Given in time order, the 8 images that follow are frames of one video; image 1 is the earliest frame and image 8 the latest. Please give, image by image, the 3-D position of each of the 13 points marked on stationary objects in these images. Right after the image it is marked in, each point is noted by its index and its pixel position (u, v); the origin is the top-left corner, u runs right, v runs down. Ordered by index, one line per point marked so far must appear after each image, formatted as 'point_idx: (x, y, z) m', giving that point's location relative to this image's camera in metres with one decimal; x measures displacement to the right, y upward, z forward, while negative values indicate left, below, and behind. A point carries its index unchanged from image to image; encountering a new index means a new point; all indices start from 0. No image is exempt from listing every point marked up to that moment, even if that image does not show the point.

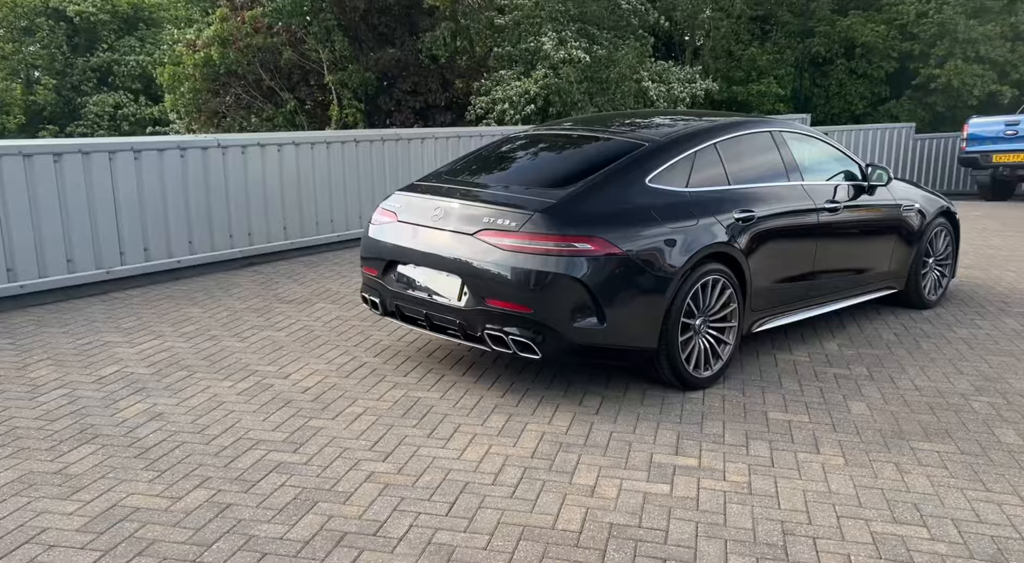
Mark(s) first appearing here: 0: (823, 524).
0: (+1.1, -0.8, +2.7) m
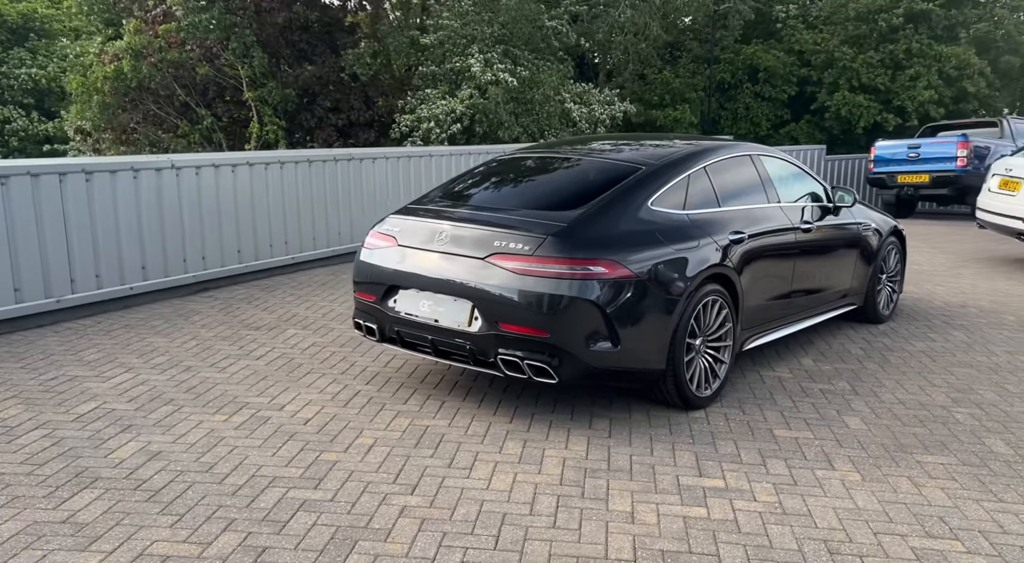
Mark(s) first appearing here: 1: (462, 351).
0: (+1.2, -0.9, +2.7) m
1: (-0.2, -0.3, +3.6) m
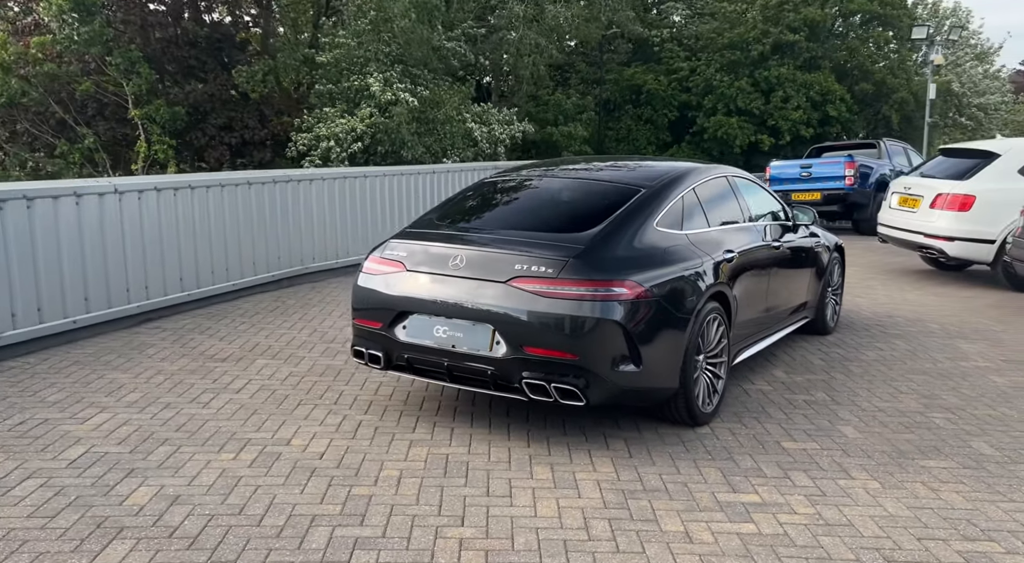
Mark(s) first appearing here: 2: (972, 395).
0: (+1.4, -0.9, +2.8) m
1: (-0.1, -0.4, +3.5) m
2: (+3.3, -0.8, +5.6) m
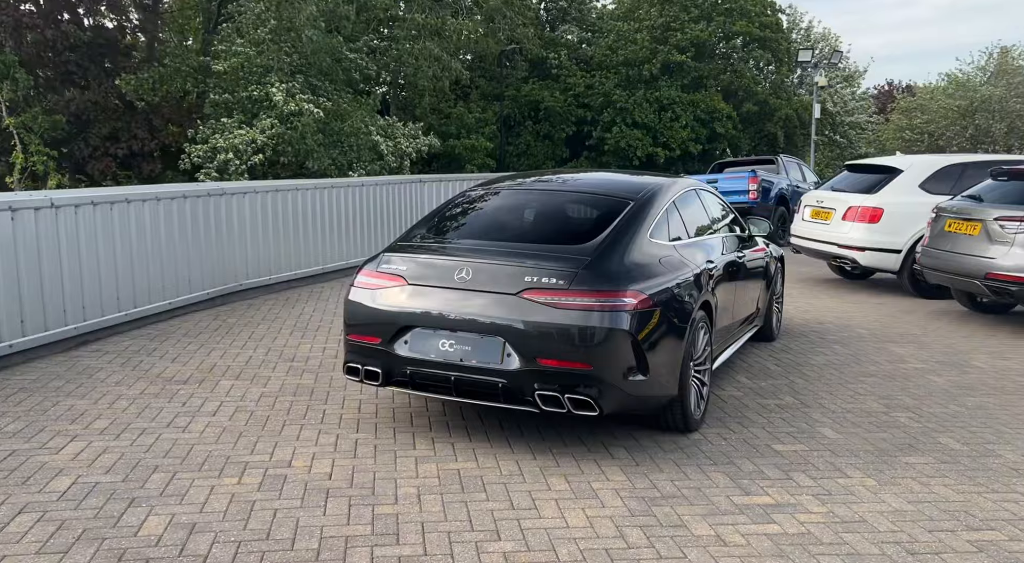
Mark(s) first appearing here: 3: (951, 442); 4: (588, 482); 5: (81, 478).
0: (+1.5, -1.0, +2.9) m
1: (-0.1, -0.5, +3.5) m
2: (+3.1, -0.8, +5.9) m
3: (+2.5, -0.9, +4.4) m
4: (+0.3, -0.9, +3.4) m
5: (-1.8, -0.8, +3.2) m
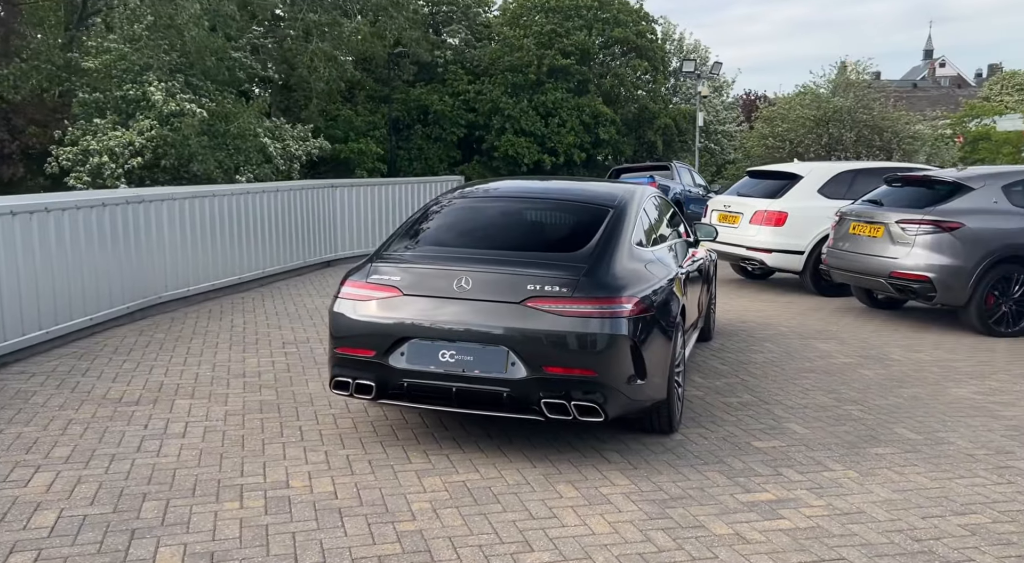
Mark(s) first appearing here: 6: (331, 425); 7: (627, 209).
0: (+1.6, -1.0, +3.1) m
1: (-0.1, -0.5, +3.5) m
2: (+2.8, -0.8, +6.3) m
3: (+2.4, -0.9, +4.7) m
4: (+0.4, -0.9, +3.4) m
5: (-1.7, -0.9, +3.0) m
6: (-1.0, -0.8, +4.4) m
7: (+0.7, +0.4, +4.6) m
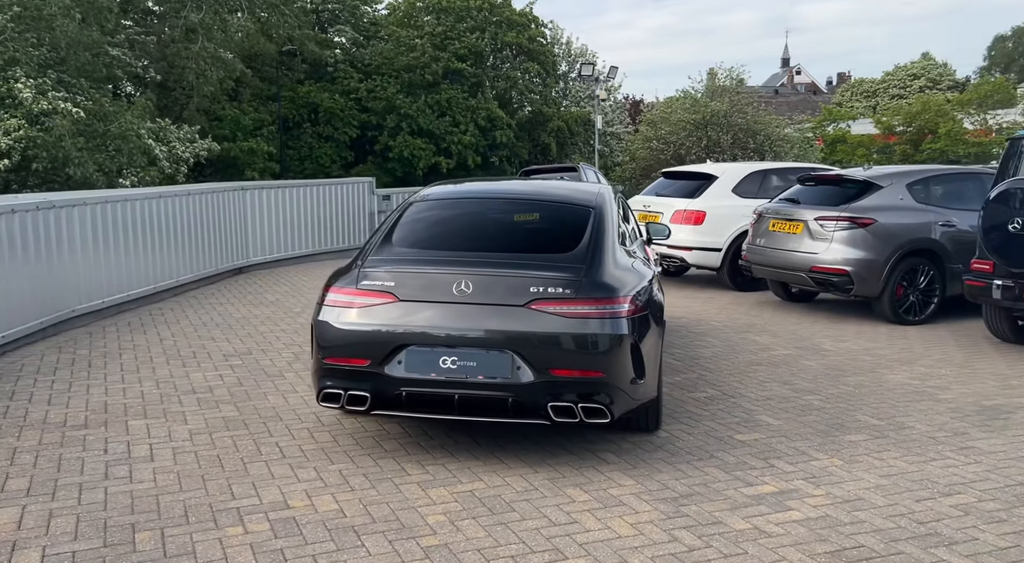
0: (+1.7, -0.9, +3.2) m
1: (-0.1, -0.5, +3.4) m
2: (+2.4, -0.8, +6.5) m
3: (+2.2, -0.9, +4.9) m
4: (+0.4, -0.9, +3.4) m
5: (-1.6, -0.9, +2.7) m
6: (-1.1, -0.8, +4.2) m
7: (+0.5, +0.4, +4.6) m
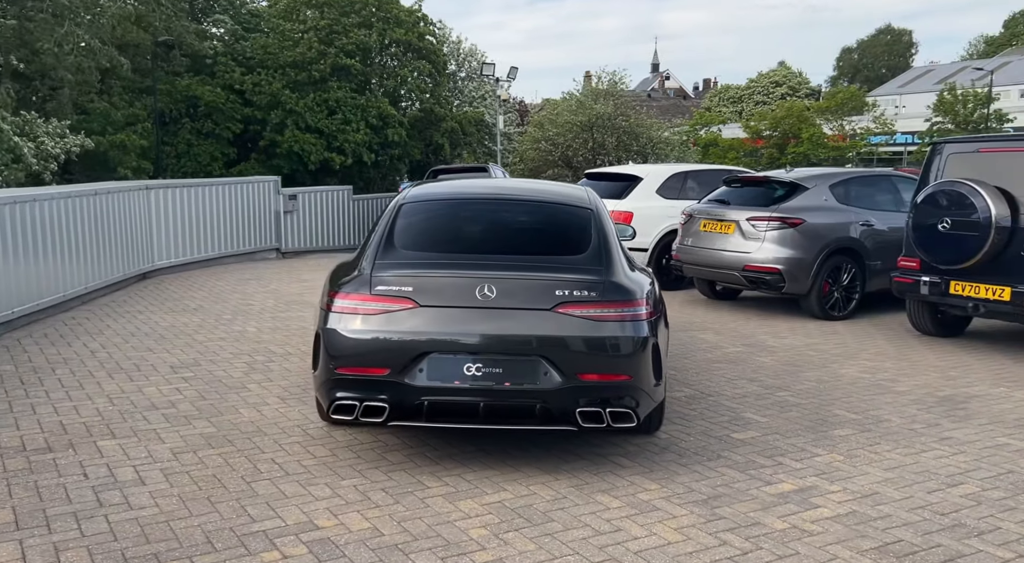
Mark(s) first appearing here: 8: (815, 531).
0: (+1.8, -0.9, +3.4) m
1: (+0.1, -0.6, +3.3) m
2: (+2.2, -0.8, +6.7) m
3: (+2.2, -0.9, +5.1) m
4: (+0.5, -0.9, +3.4) m
5: (-1.4, -1.0, +2.5) m
6: (-1.1, -0.9, +4.0) m
7: (+0.5, +0.4, +4.6) m
8: (+1.1, -0.9, +3.0) m
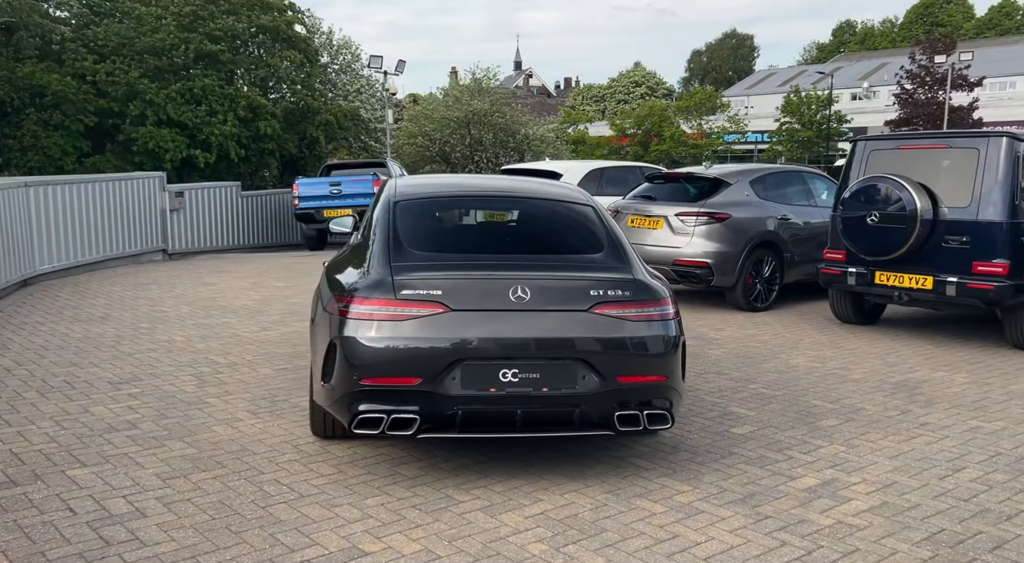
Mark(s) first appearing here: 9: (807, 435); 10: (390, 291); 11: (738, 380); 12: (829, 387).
0: (+2.0, -0.9, +3.5) m
1: (+0.2, -0.6, +3.3) m
2: (+1.9, -0.8, +6.8) m
3: (+2.1, -0.8, +5.3) m
4: (+0.7, -0.9, +3.3) m
5: (-1.1, -1.0, +2.2) m
6: (-1.0, -0.9, +3.8) m
7: (+0.5, +0.4, +4.5) m
8: (+1.3, -0.9, +3.0) m
9: (+1.7, -0.9, +4.4) m
10: (-0.5, -0.1, +3.4) m
11: (+1.8, -0.8, +6.1) m
12: (+2.4, -0.8, +5.9) m
